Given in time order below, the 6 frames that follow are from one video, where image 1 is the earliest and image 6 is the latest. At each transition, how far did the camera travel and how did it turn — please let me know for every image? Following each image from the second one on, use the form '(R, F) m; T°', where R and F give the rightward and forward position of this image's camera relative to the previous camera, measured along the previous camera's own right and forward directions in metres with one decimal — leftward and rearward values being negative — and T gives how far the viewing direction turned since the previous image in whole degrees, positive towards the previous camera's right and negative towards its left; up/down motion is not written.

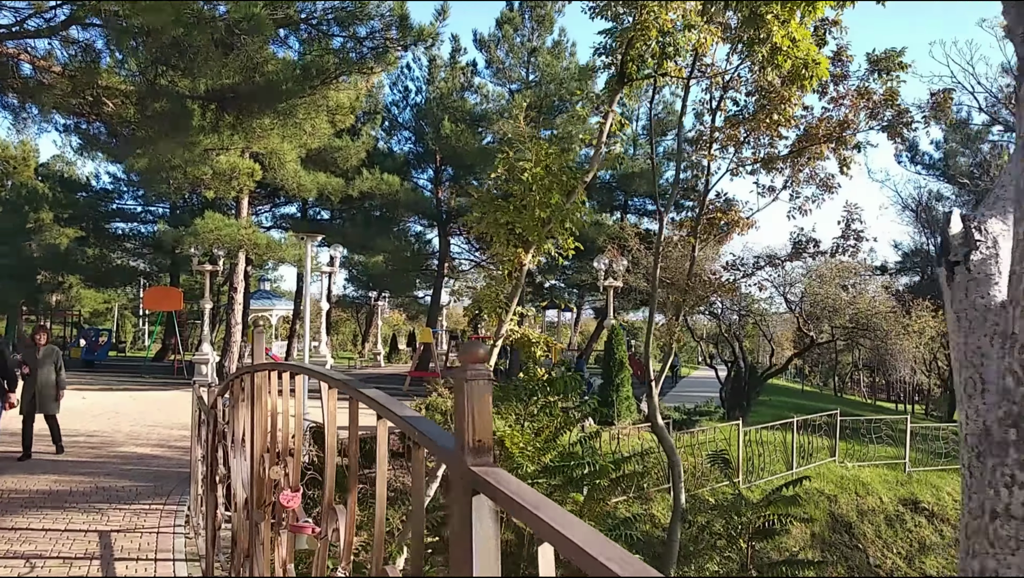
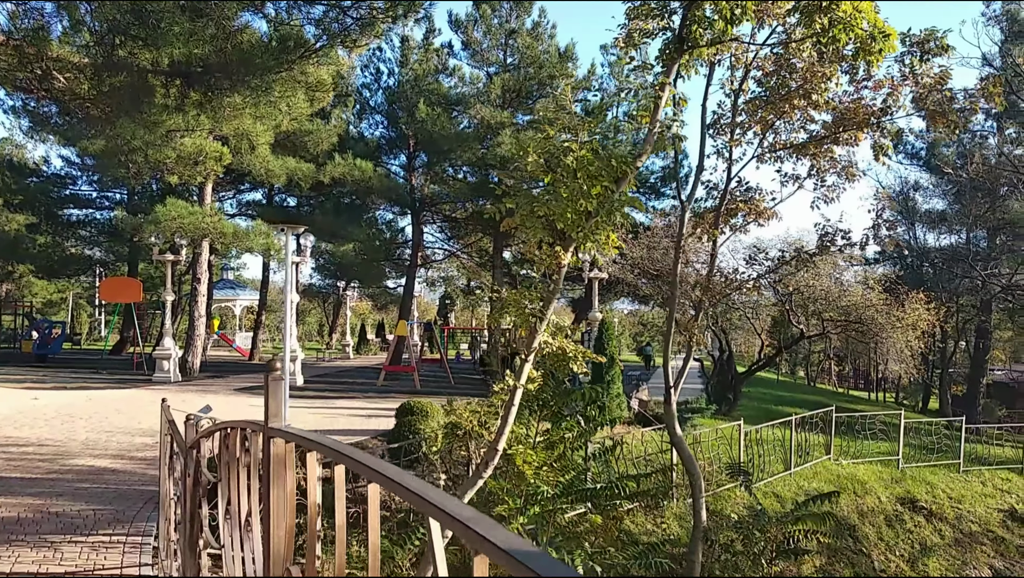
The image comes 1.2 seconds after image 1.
(-0.3, +0.5) m; +3°
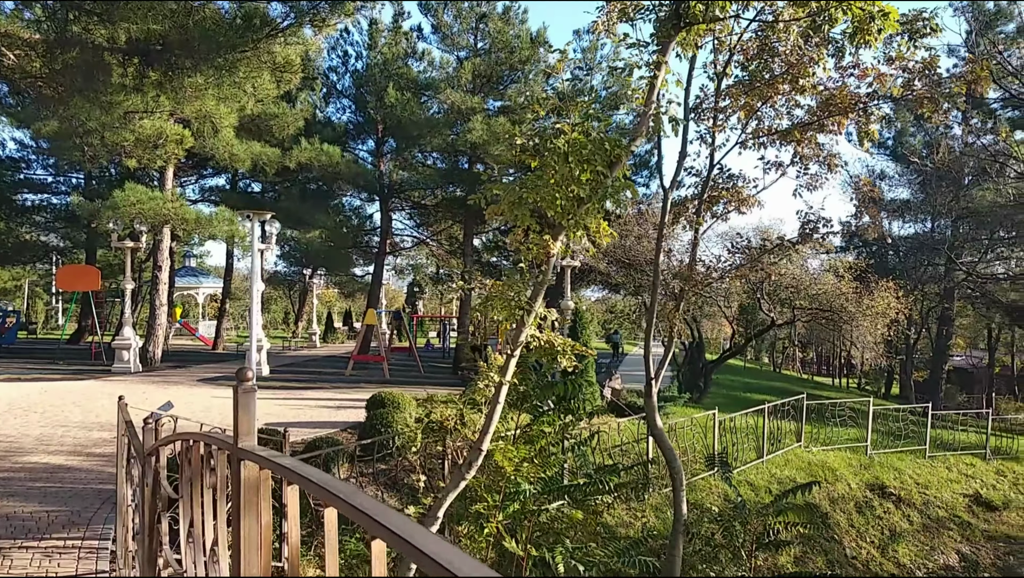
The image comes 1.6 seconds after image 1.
(-0.1, +0.2) m; +2°
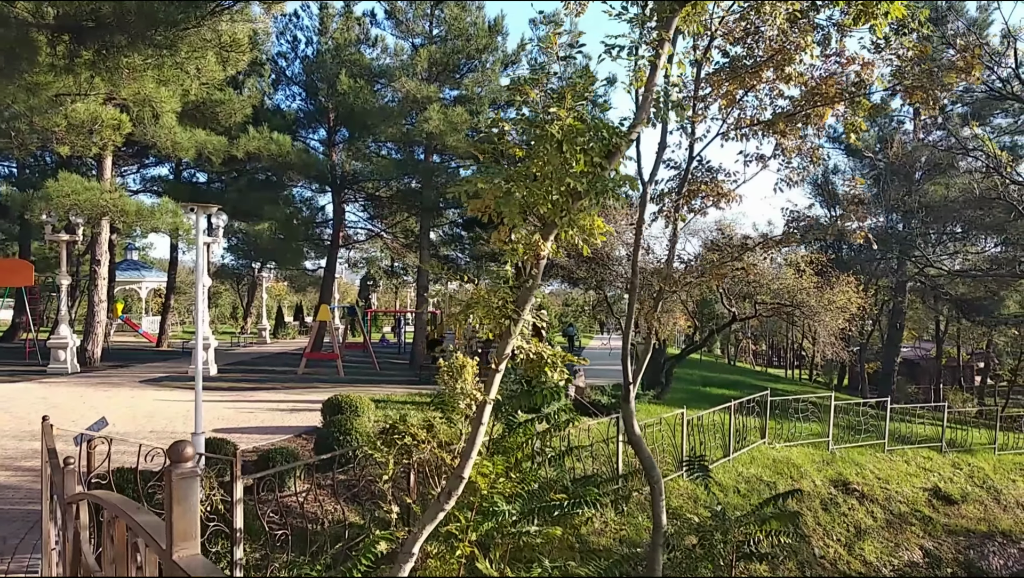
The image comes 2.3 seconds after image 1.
(-0.1, +0.3) m; +4°
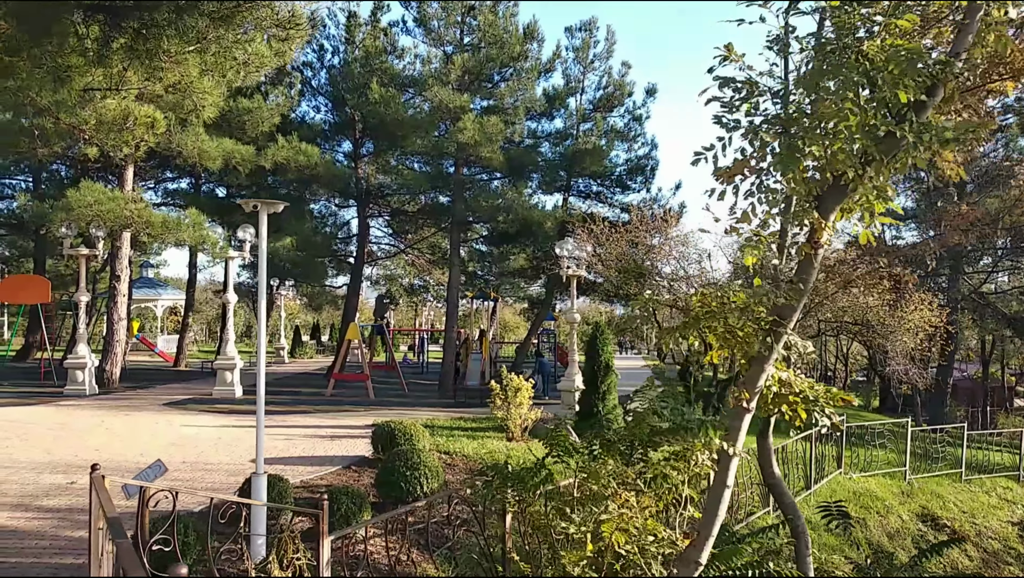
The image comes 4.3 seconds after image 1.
(-0.6, +0.7) m; -1°
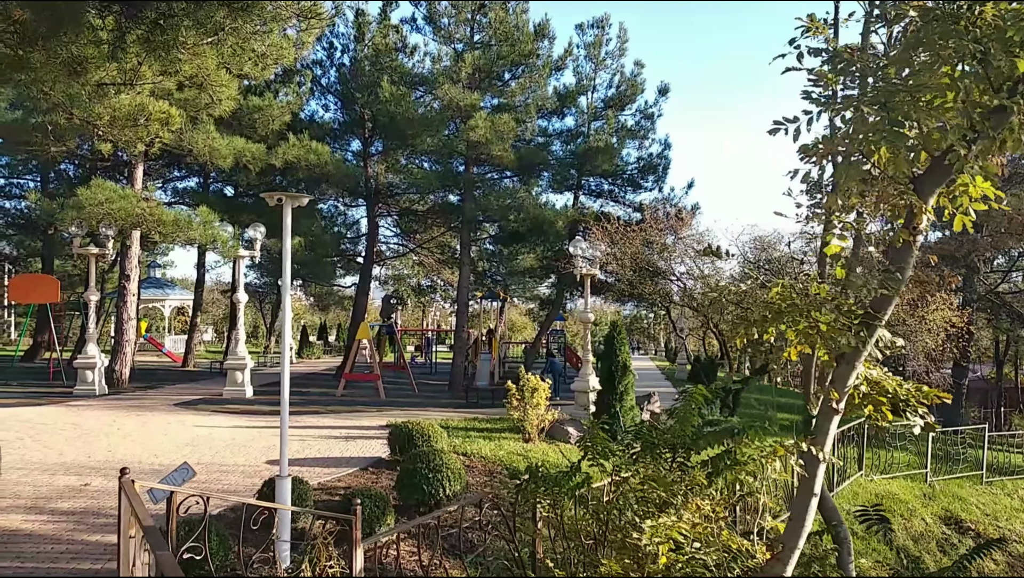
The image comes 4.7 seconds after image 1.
(-0.1, +0.1) m; 0°
